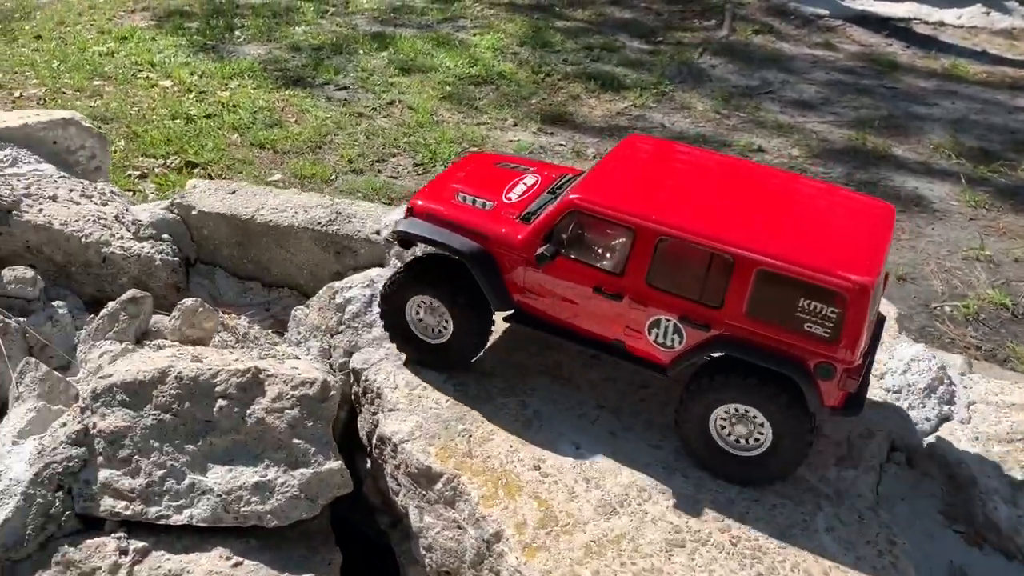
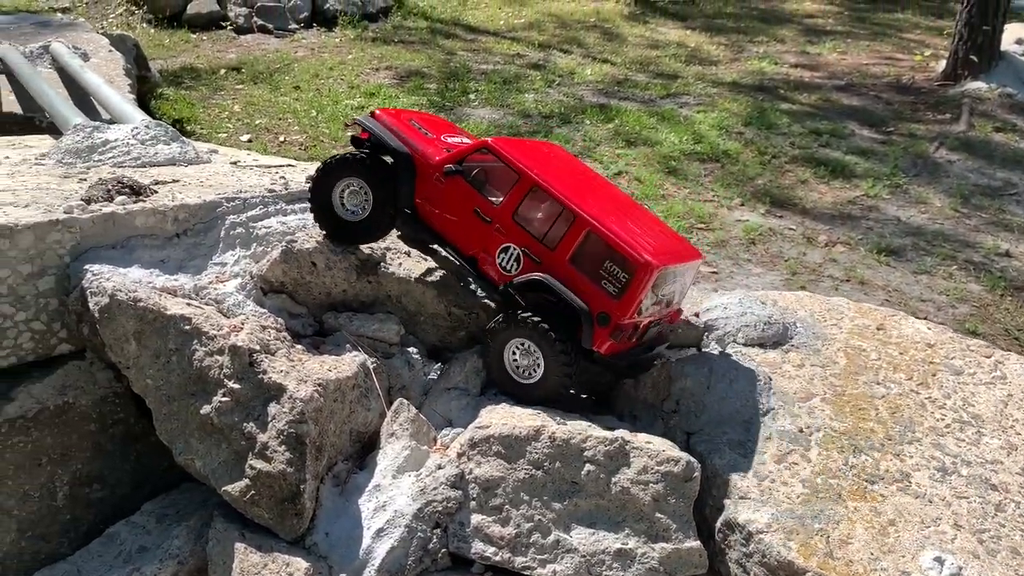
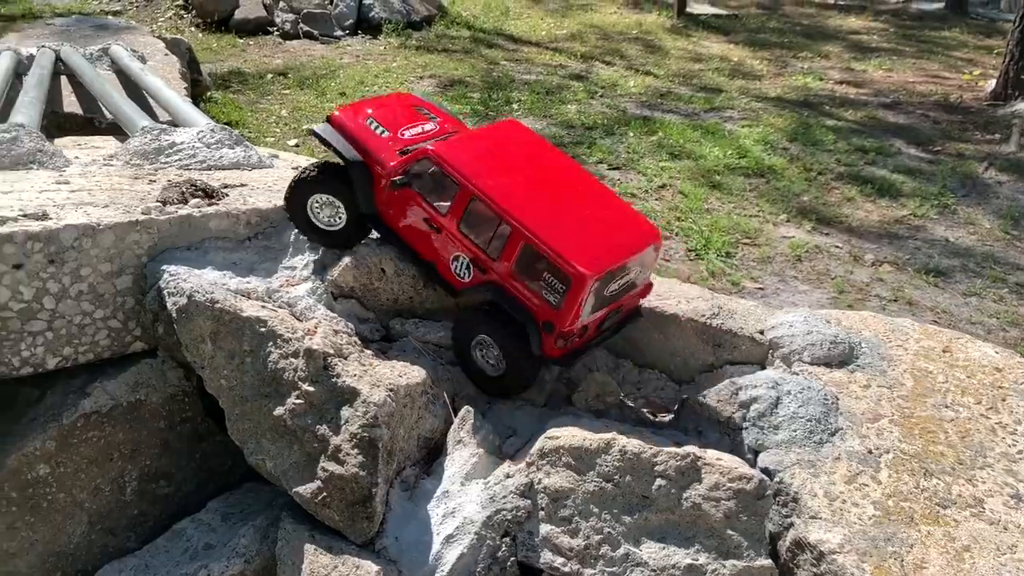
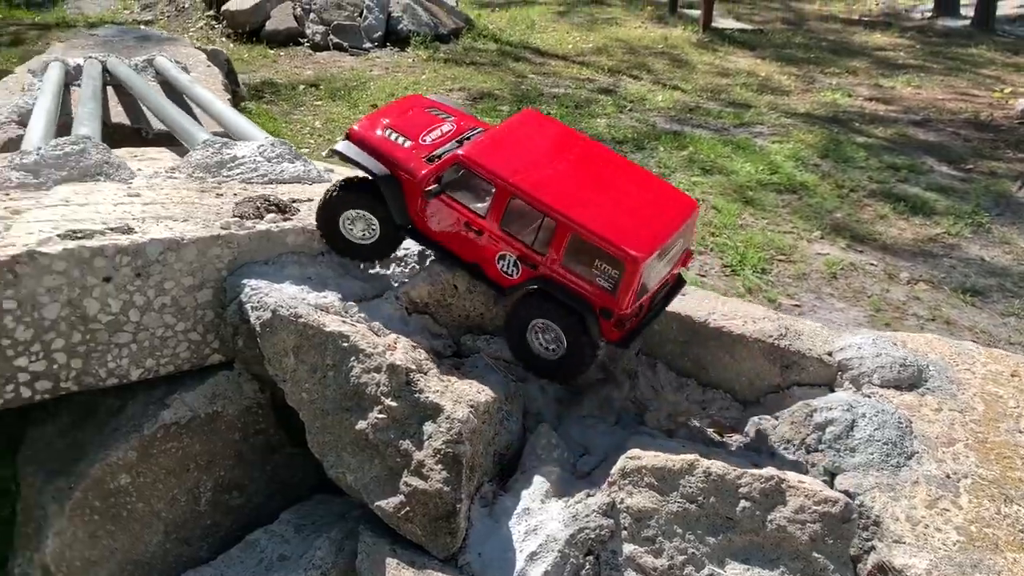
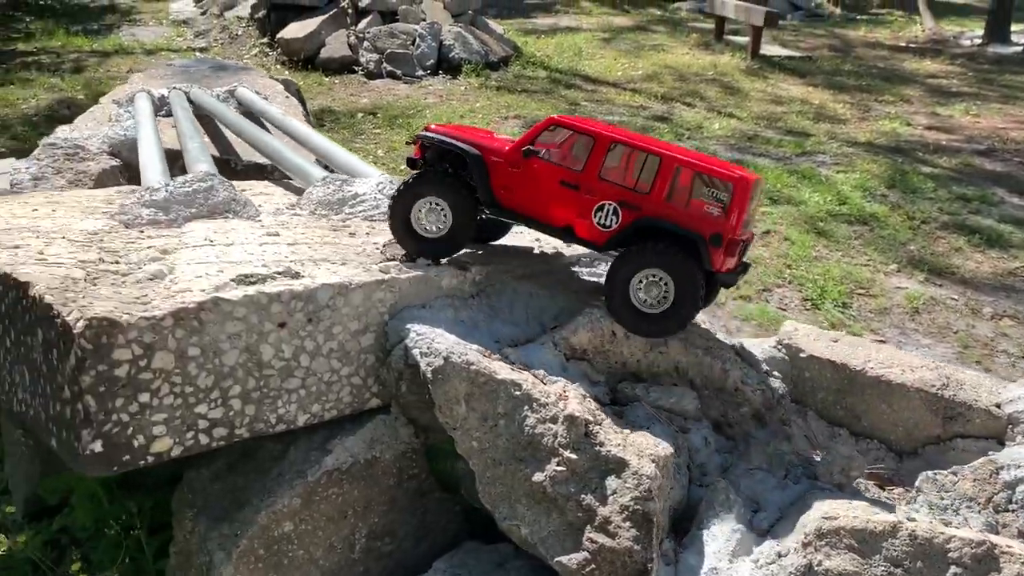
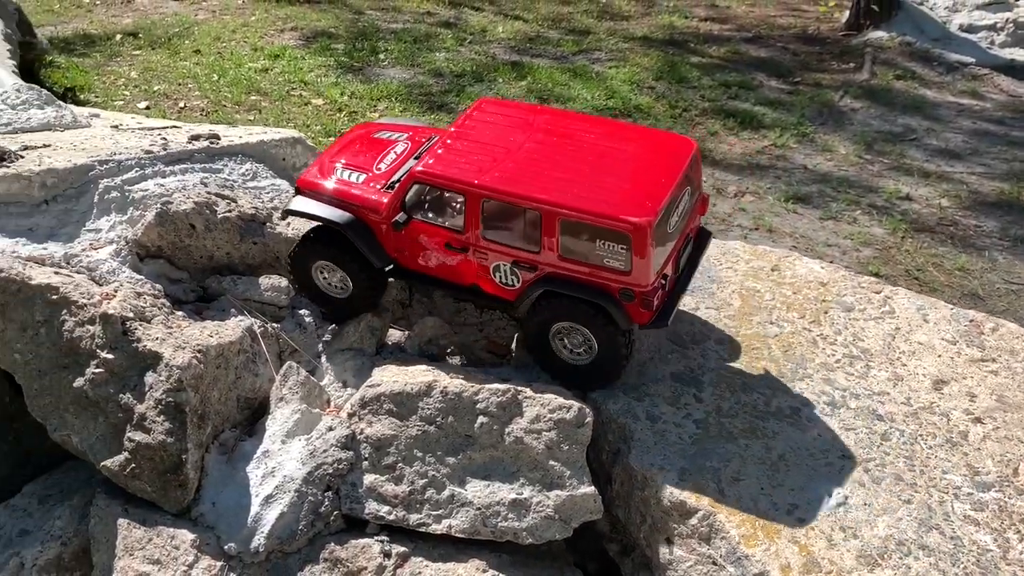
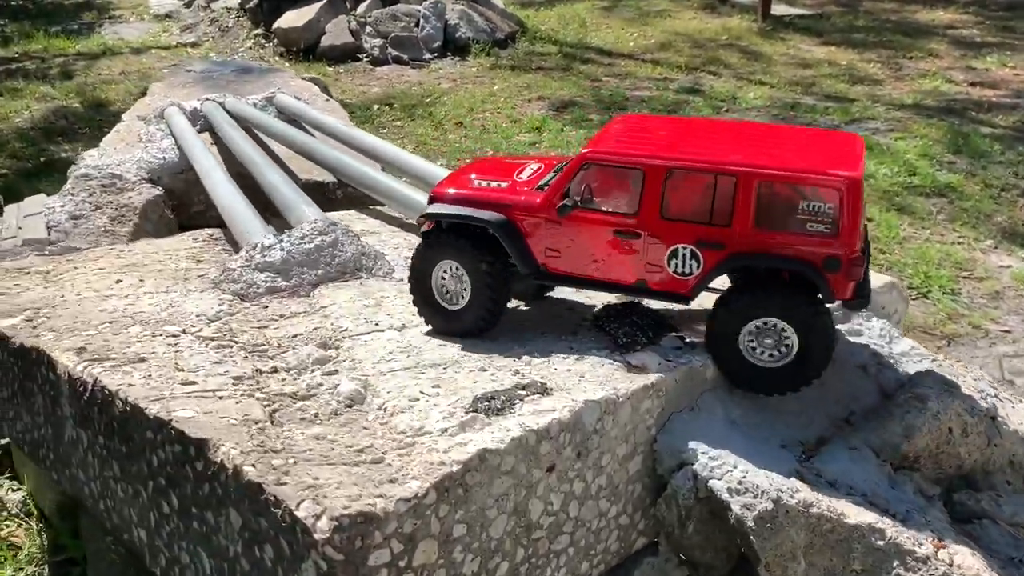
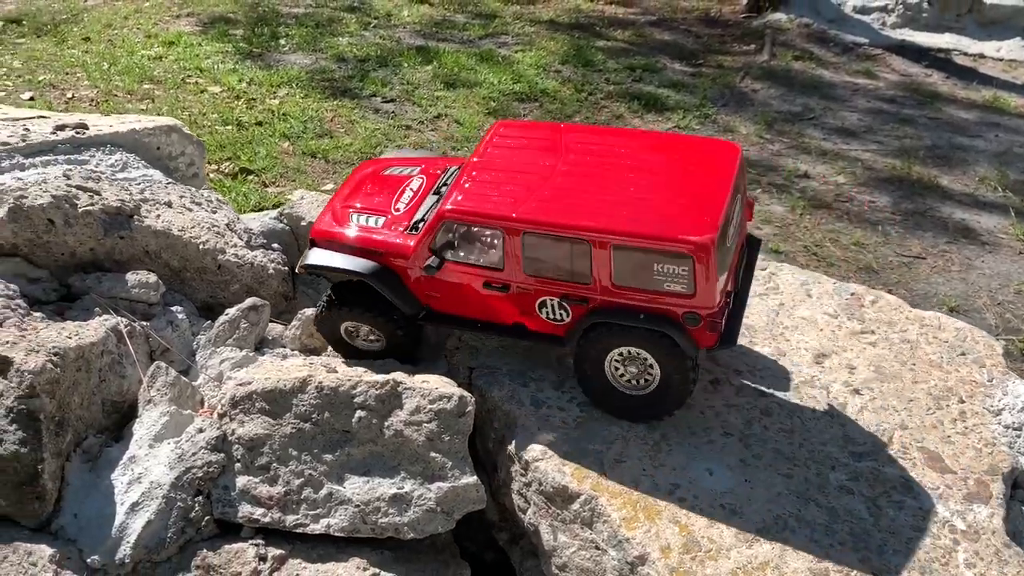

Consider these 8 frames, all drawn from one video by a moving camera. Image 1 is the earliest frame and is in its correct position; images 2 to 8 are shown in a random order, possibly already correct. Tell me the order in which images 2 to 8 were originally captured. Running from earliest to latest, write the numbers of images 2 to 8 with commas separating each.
8, 6, 2, 3, 4, 5, 7
